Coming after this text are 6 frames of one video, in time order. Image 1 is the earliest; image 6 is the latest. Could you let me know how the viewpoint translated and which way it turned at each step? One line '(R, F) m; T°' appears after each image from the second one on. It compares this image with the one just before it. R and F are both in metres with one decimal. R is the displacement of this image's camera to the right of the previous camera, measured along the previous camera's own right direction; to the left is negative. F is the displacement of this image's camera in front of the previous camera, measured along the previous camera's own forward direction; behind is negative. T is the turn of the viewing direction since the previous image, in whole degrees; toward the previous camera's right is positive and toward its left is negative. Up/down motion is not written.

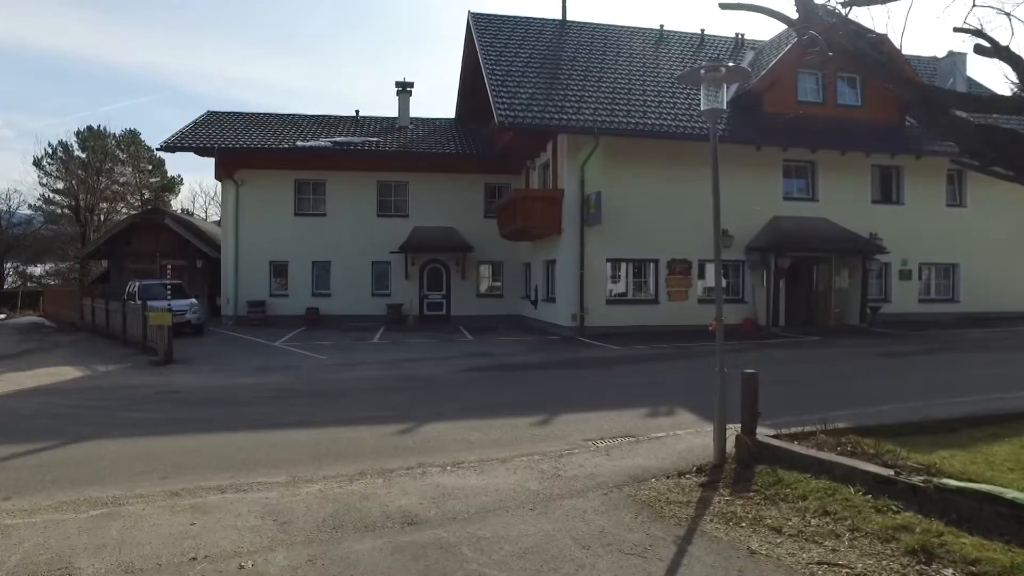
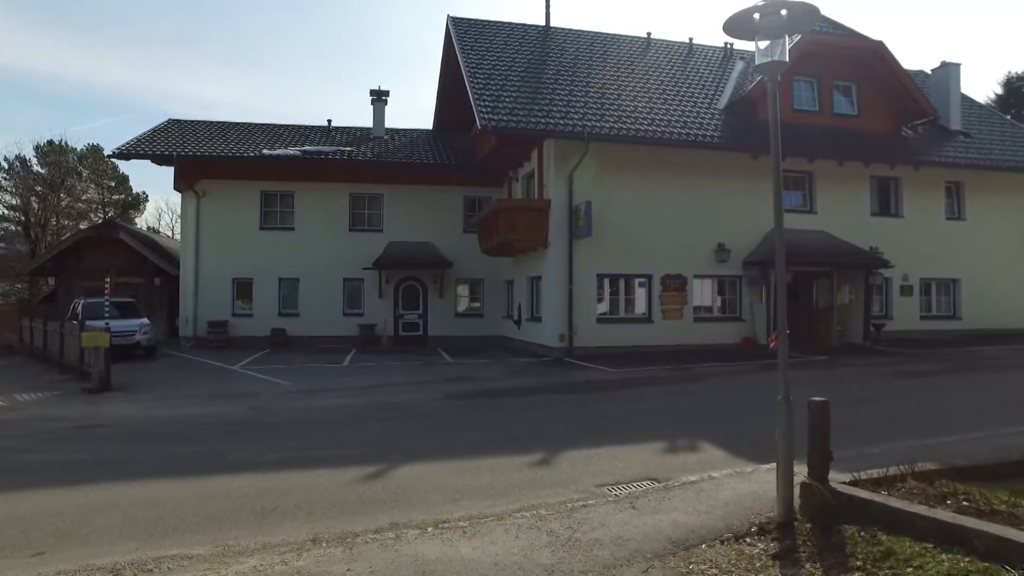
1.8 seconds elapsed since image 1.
(-0.2, +1.5) m; +2°
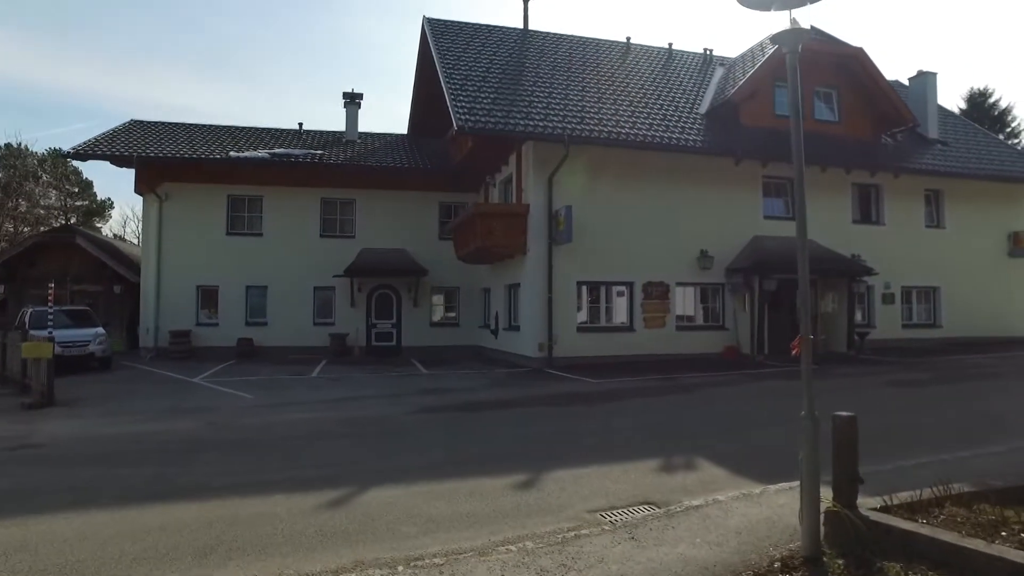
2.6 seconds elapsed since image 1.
(-0.1, +0.7) m; +2°
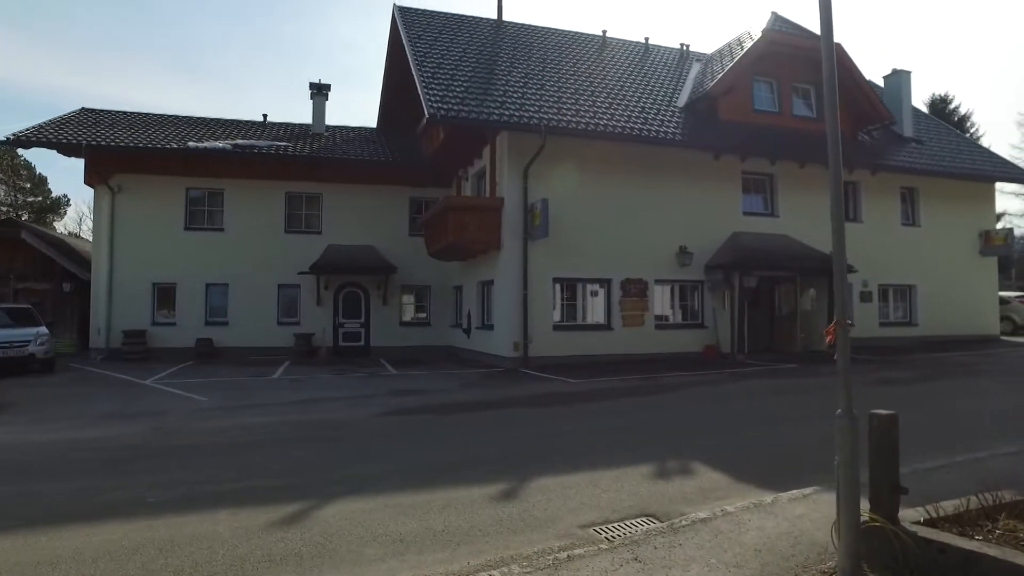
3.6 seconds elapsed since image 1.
(-0.1, +0.7) m; +2°
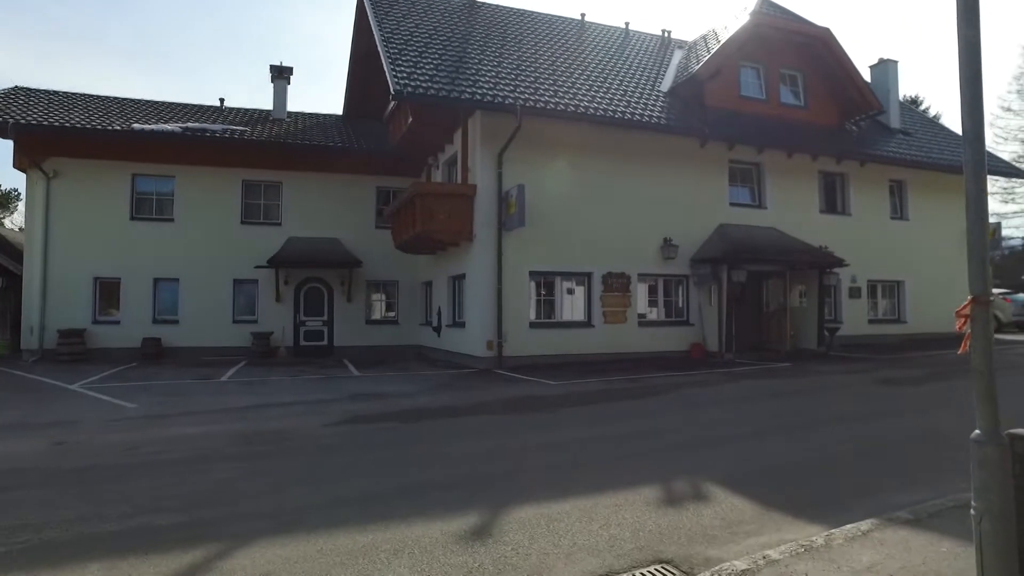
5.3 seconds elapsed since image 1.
(0.0, +1.3) m; +2°
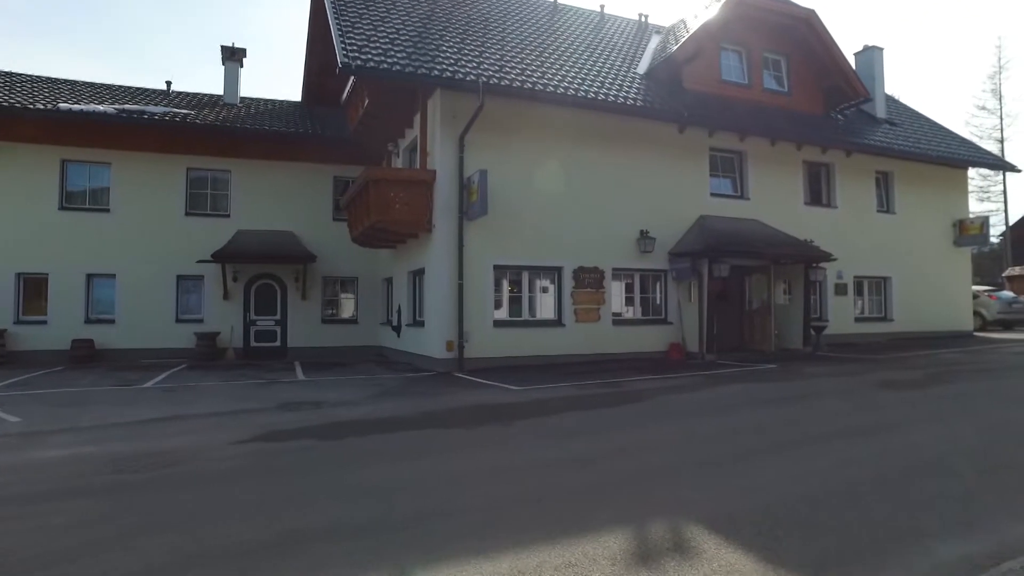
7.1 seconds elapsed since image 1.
(+0.3, +1.3) m; +2°
